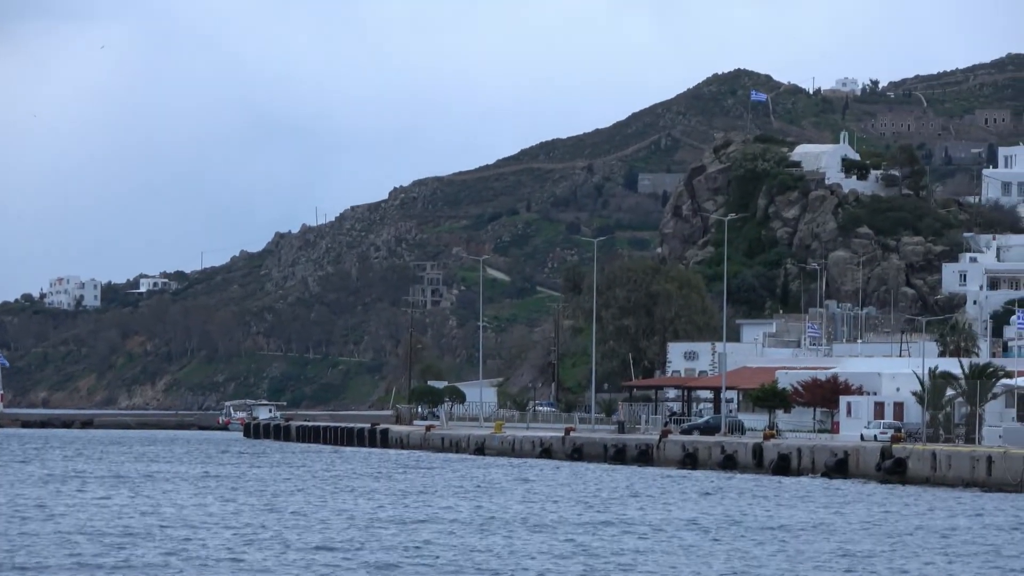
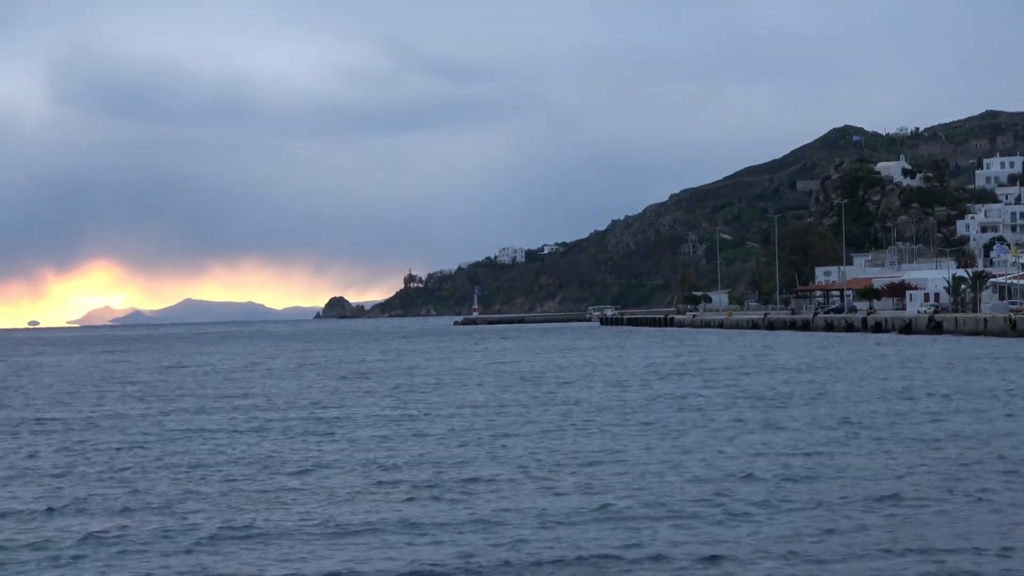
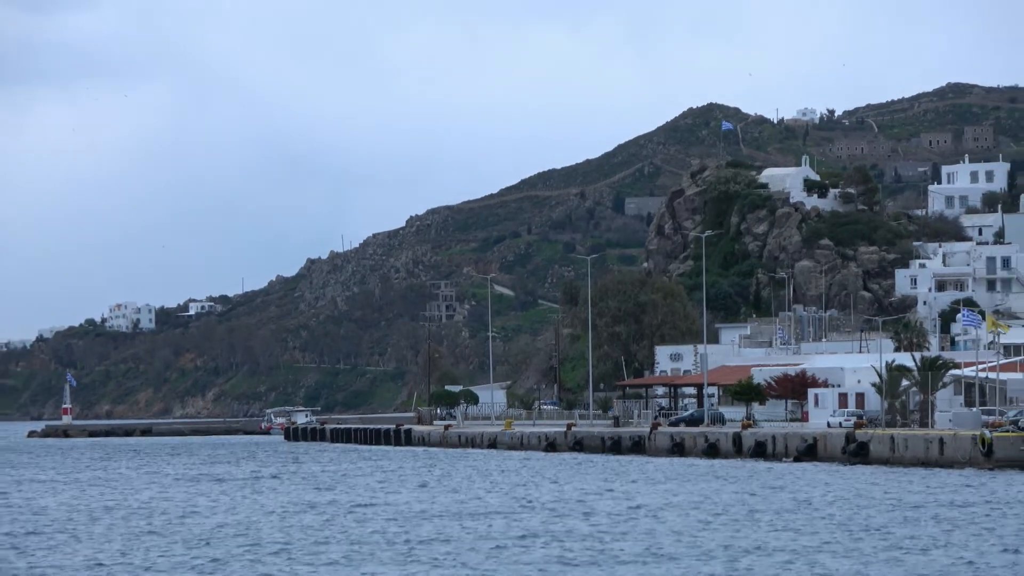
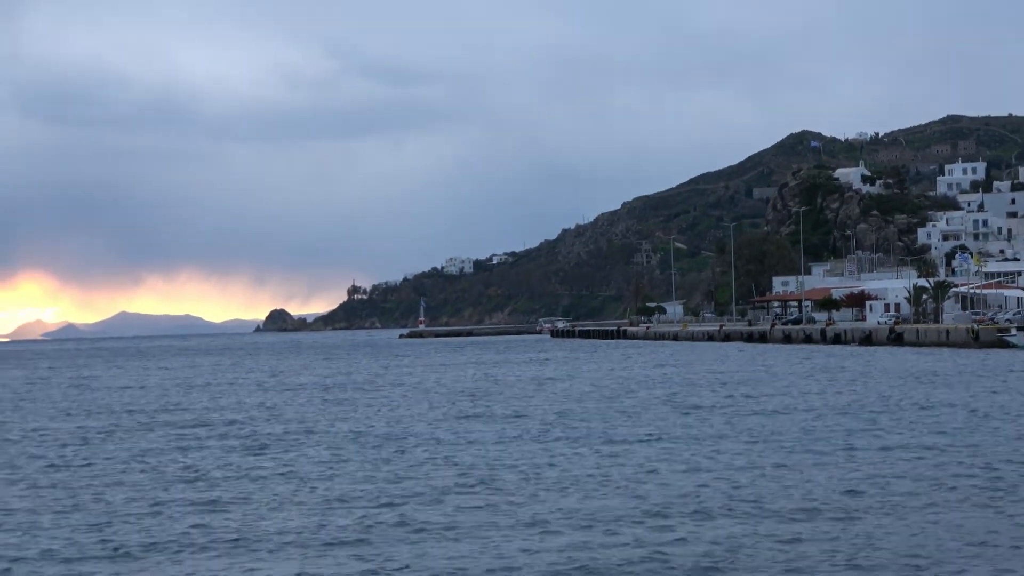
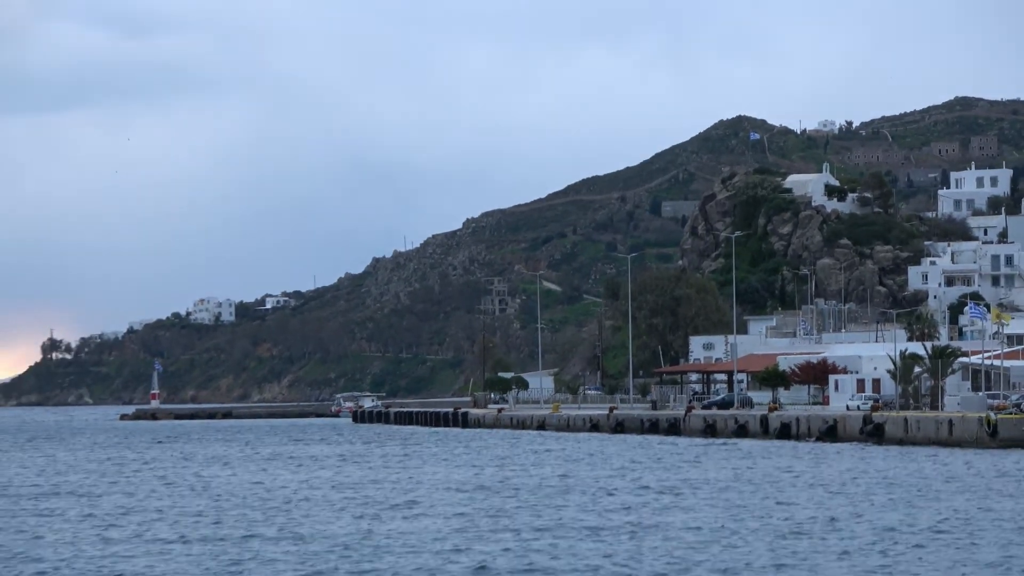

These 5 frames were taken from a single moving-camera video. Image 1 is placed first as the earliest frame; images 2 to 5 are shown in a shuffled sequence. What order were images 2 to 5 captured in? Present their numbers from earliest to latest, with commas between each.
3, 5, 4, 2
